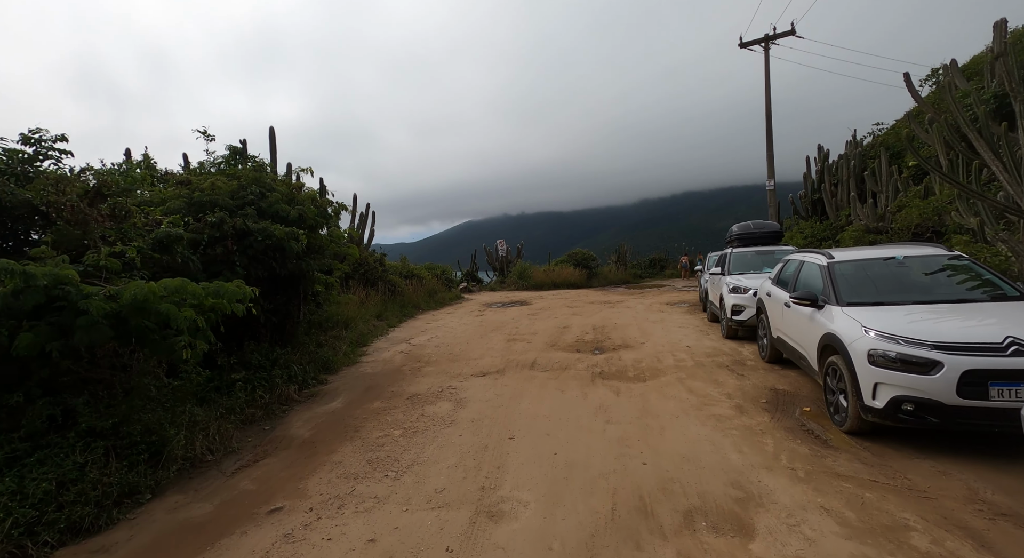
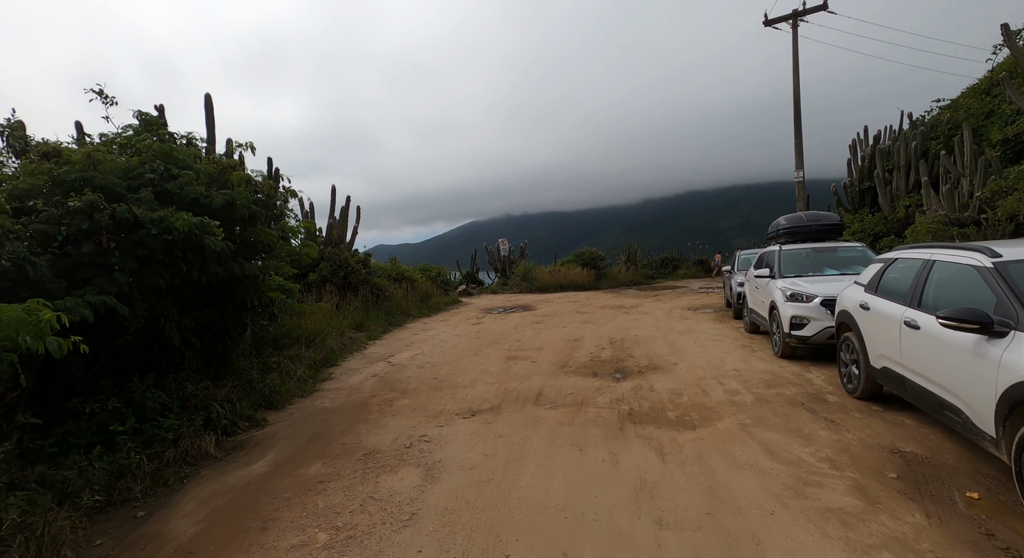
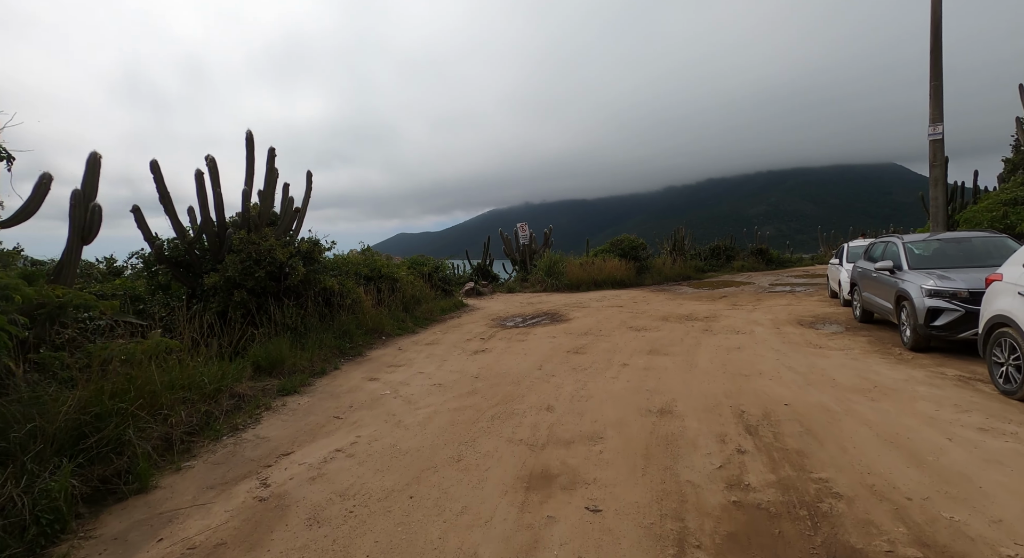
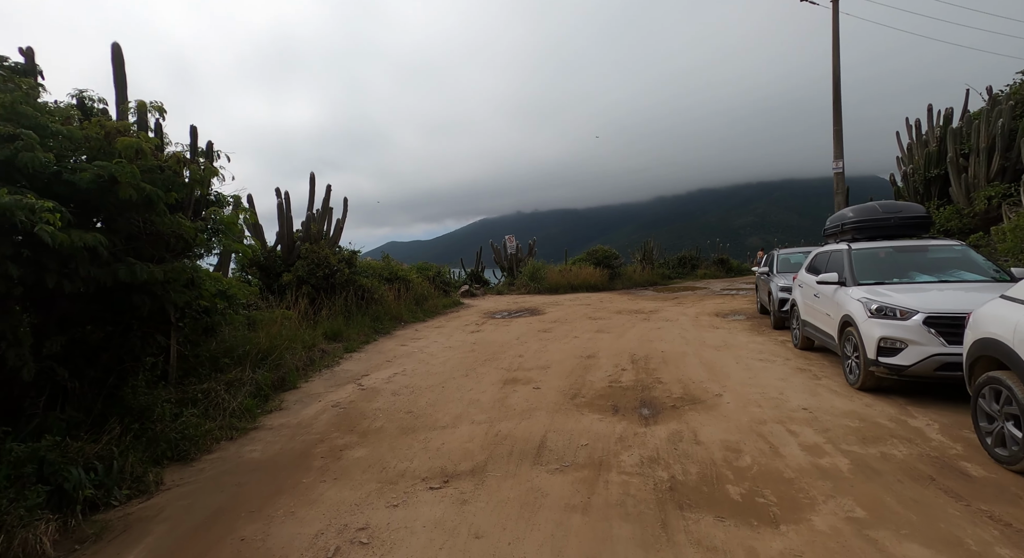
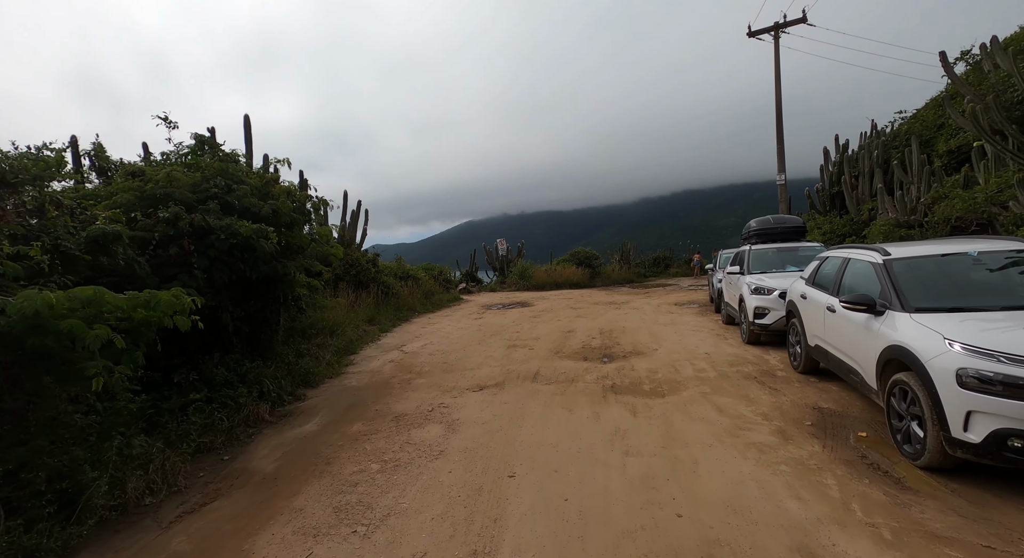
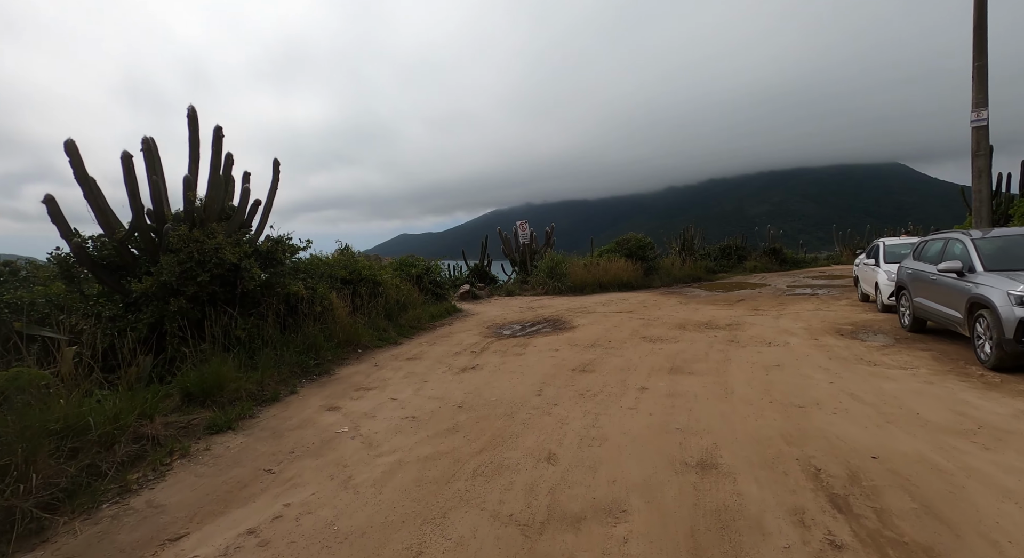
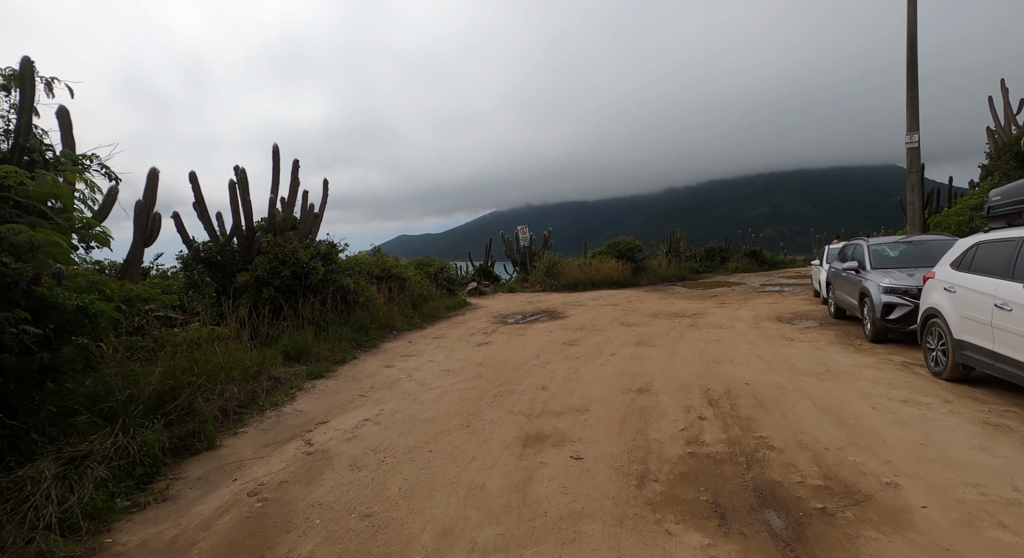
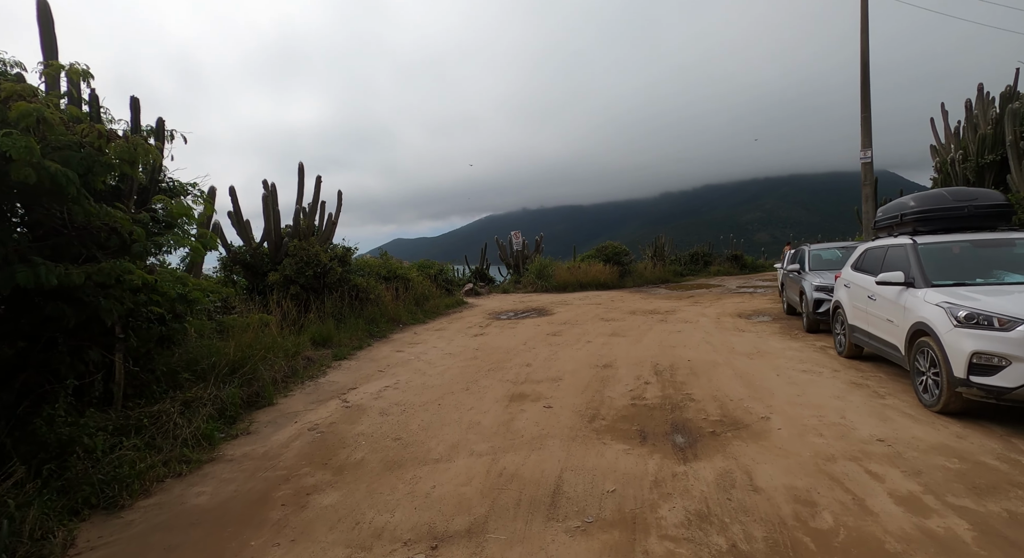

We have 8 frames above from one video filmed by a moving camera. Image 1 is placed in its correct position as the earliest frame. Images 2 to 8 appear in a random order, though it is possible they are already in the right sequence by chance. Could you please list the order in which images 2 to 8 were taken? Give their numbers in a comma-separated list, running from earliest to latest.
5, 2, 4, 8, 7, 3, 6
